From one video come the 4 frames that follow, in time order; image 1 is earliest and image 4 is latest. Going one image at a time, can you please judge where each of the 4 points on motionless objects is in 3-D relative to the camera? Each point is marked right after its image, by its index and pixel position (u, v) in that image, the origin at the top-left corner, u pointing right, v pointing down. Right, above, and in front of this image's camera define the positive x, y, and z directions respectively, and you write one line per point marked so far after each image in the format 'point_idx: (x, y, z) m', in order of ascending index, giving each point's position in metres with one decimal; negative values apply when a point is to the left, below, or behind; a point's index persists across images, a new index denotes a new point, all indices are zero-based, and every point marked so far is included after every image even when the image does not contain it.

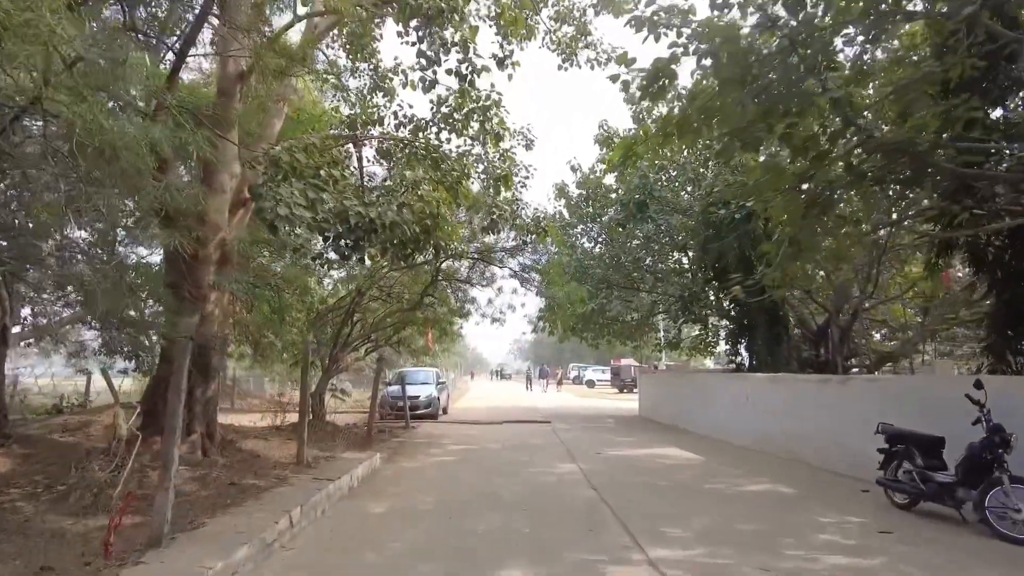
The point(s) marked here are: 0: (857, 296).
0: (+11.3, -0.3, +19.7) m
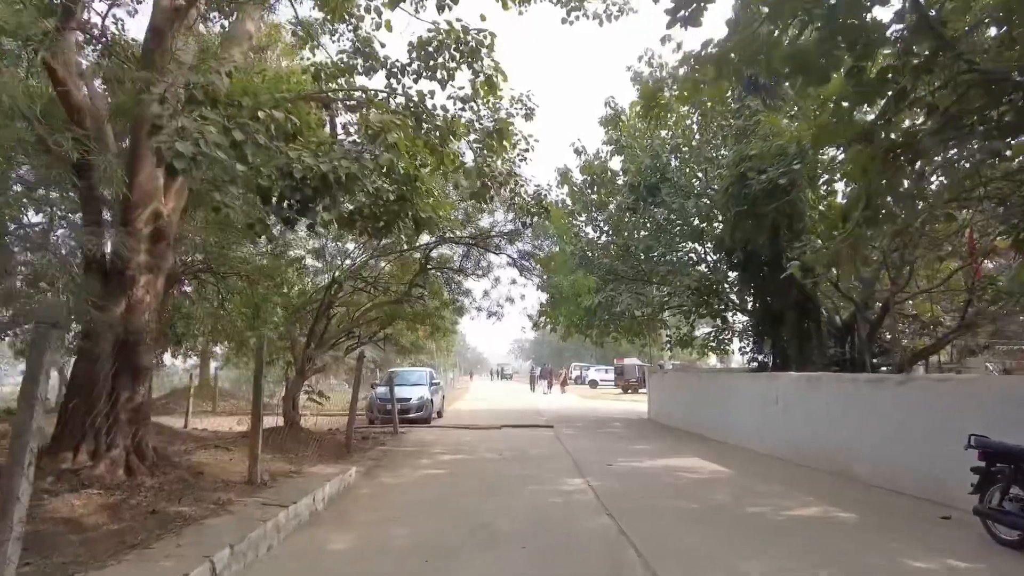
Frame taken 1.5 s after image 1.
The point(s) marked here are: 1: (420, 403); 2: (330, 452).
0: (+11.3, 0.0, +17.9) m
1: (-3.0, -3.8, +19.8) m
2: (-3.8, -3.5, +12.7) m
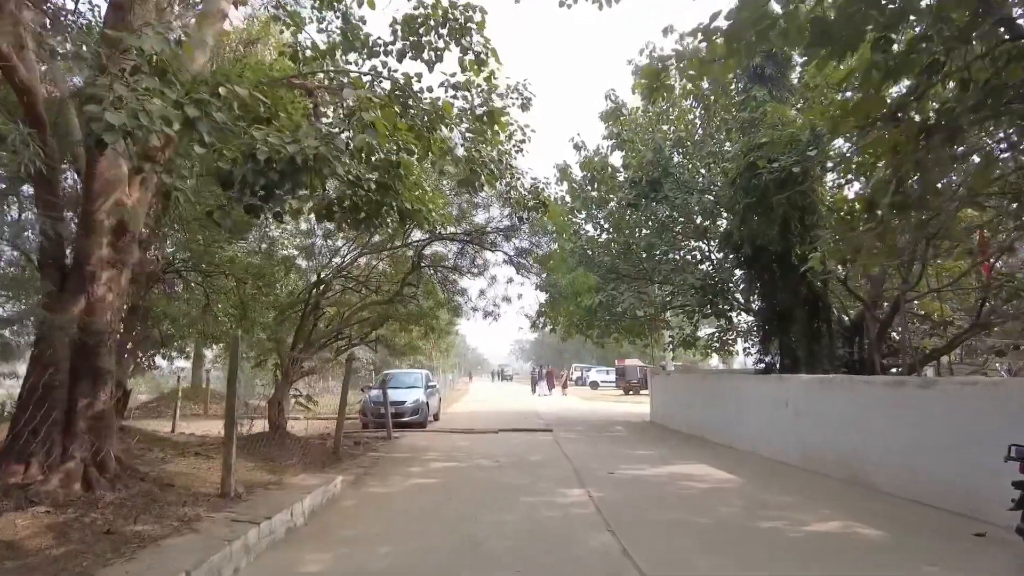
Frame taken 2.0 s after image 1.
0: (+11.2, +0.1, +17.3) m
1: (-3.1, -3.7, +19.1) m
2: (-3.9, -3.4, +12.0) m
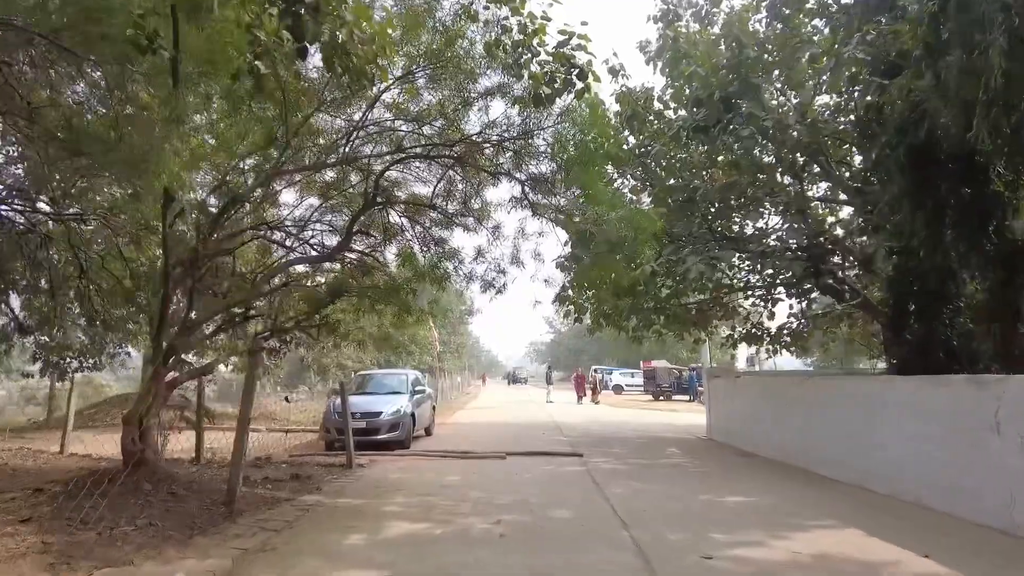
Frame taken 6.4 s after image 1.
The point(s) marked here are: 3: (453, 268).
0: (+11.5, +0.8, +11.9) m
1: (-2.8, -3.0, +14.1) m
2: (-3.8, -2.7, +7.0) m
3: (-1.1, +0.4, +11.2) m
